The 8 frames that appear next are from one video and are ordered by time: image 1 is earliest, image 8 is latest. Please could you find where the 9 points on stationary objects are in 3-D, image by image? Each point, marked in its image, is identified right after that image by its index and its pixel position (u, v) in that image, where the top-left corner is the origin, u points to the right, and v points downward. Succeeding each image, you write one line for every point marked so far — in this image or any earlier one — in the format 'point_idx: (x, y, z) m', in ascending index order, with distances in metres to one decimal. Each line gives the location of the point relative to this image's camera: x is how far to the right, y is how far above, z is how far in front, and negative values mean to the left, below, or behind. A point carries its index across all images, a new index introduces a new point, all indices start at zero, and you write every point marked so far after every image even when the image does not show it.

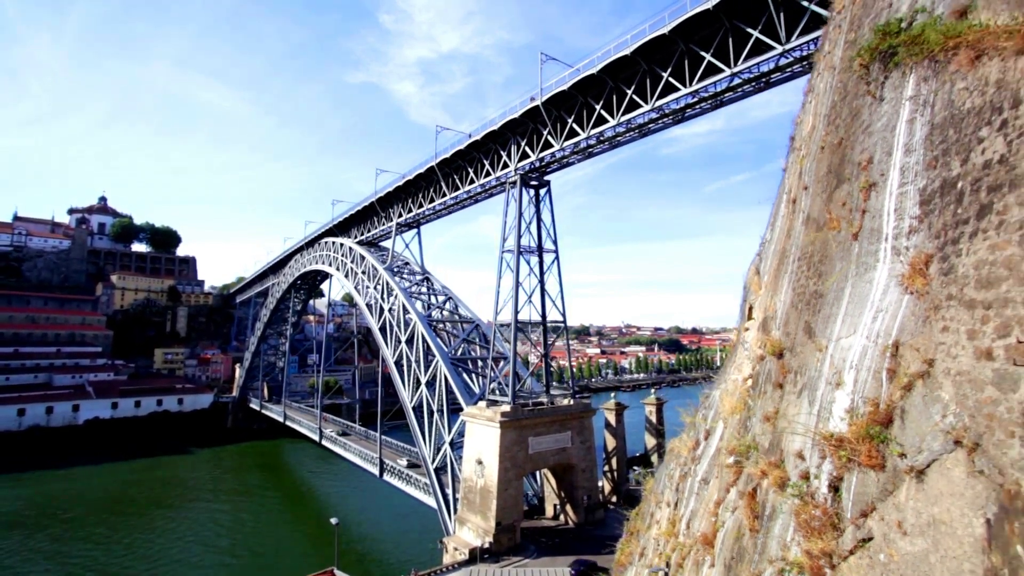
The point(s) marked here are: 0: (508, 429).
0: (-0.1, -2.6, +9.8) m
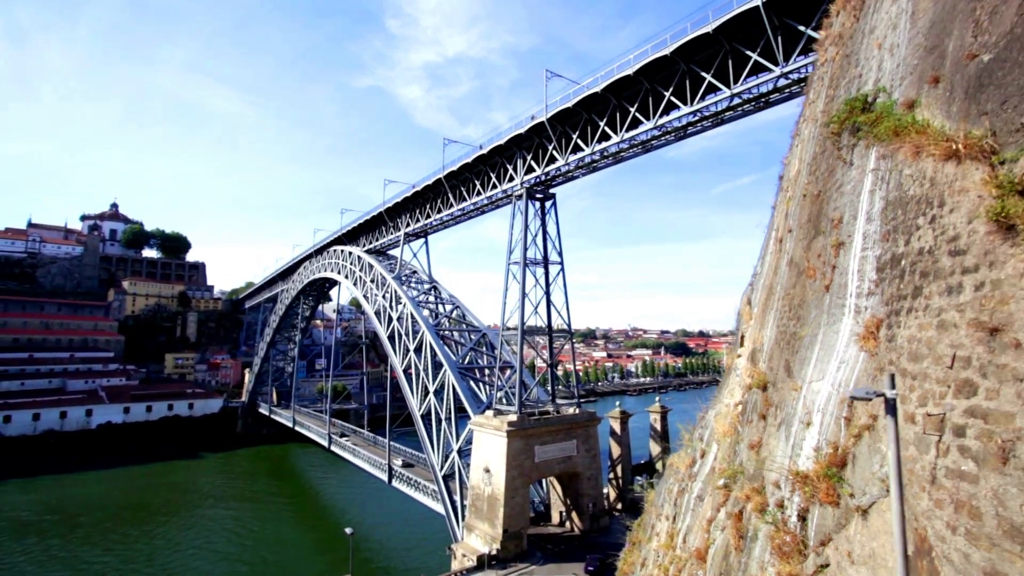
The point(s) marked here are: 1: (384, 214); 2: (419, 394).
0: (0.0, -2.8, +10.0) m
1: (-4.4, +2.6, +18.4) m
2: (-2.5, -2.9, +14.2) m
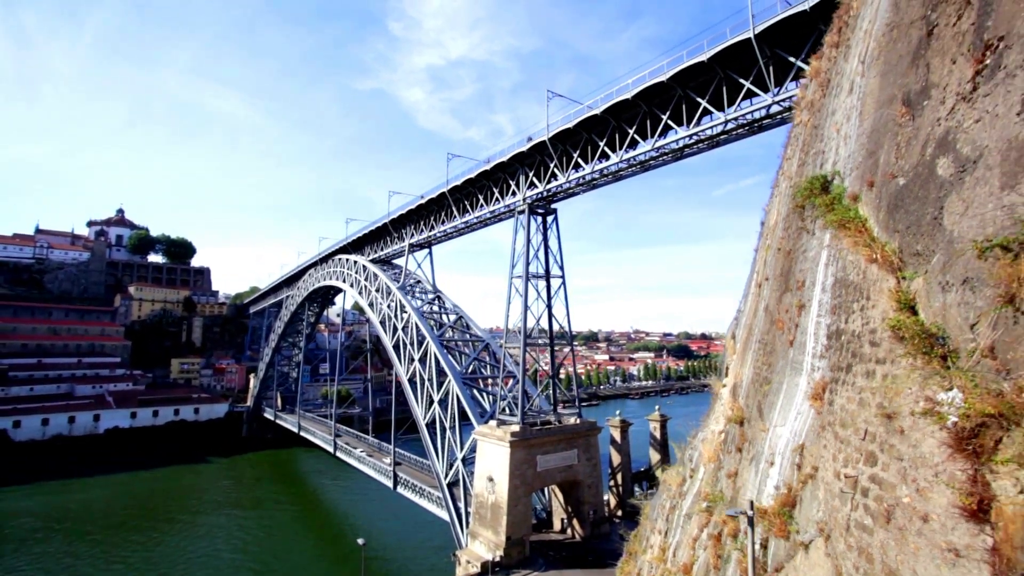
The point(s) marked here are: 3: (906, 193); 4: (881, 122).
0: (+0.1, -3.1, +10.3) m
1: (-4.3, +2.2, +18.8) m
2: (-2.4, -3.2, +14.6) m
3: (+1.2, +0.3, +1.7) m
4: (+1.4, +0.6, +1.9) m
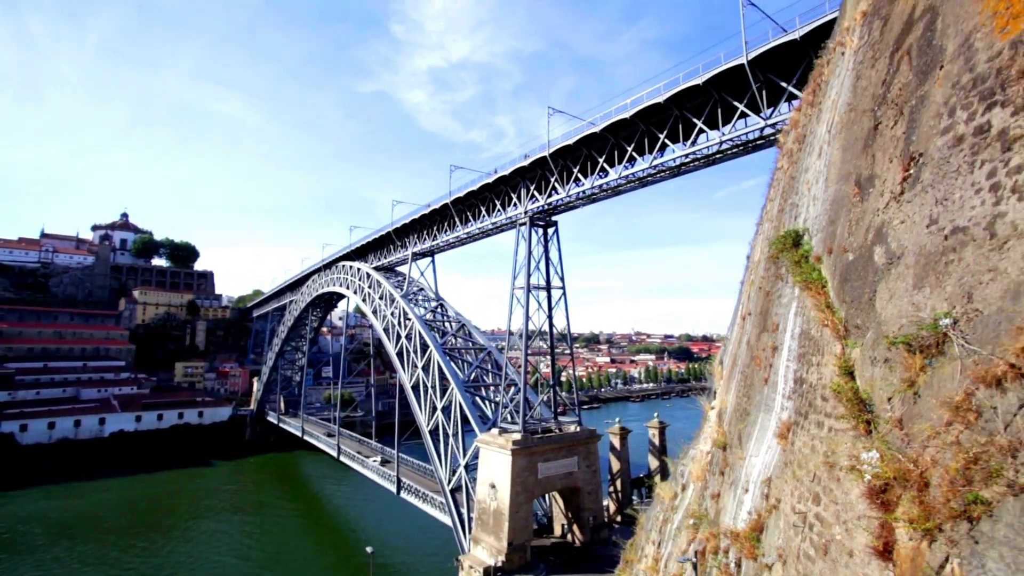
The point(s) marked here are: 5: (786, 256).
0: (+0.1, -3.3, +10.6) m
1: (-4.3, +2.0, +19.1) m
2: (-2.4, -3.4, +14.9) m
3: (+1.2, +0.1, +2.0) m
4: (+1.4, +0.4, +2.2) m
5: (+1.4, +0.2, +2.7) m
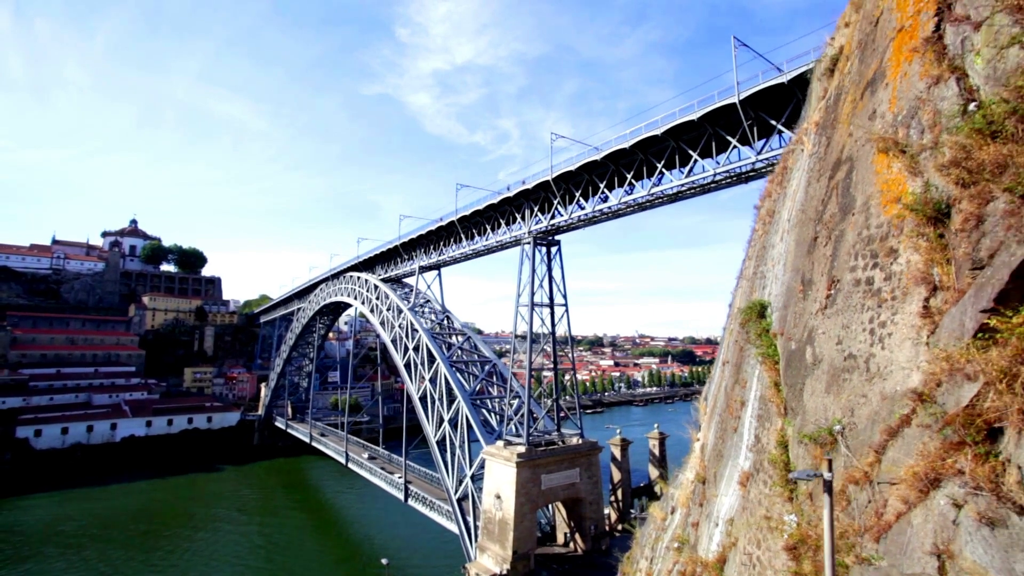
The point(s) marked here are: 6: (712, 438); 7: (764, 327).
0: (+0.2, -3.8, +11.1) m
1: (-4.1, +1.5, +19.6) m
2: (-2.3, -3.9, +15.4) m
3: (+1.3, -0.3, +2.5) m
4: (+1.4, 0.0, +2.7) m
5: (+1.5, -0.2, +3.2) m
6: (+1.5, -1.1, +3.9) m
7: (+1.5, -0.2, +3.1) m
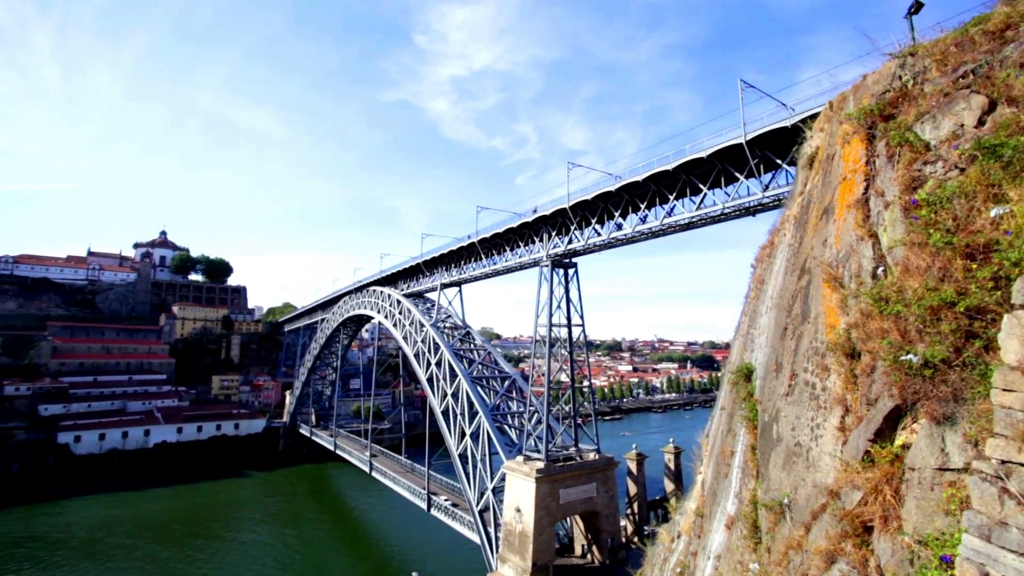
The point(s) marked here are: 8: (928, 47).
0: (+0.7, -4.3, +11.6) m
1: (-3.4, +0.9, +20.3) m
2: (-1.7, -4.4, +16.0) m
3: (+1.4, -0.8, +3.0) m
4: (+1.6, -0.5, +3.3) m
5: (+1.6, -0.7, +3.8) m
6: (+1.7, -1.6, +4.4) m
7: (+1.6, -0.7, +3.6) m
8: (+2.0, +1.1, +2.5) m
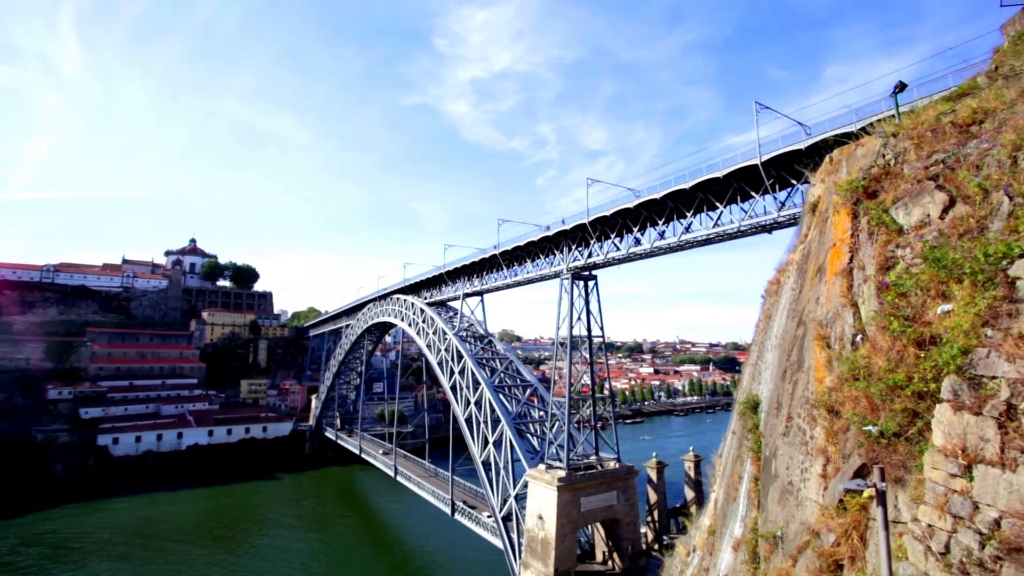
0: (+1.2, -4.6, +12.0) m
1: (-2.7, +0.6, +20.8) m
2: (-1.0, -4.8, +16.4) m
3: (+1.6, -1.1, +3.3) m
4: (+1.8, -0.8, +3.6) m
5: (+1.8, -1.0, +4.1) m
6: (+1.9, -1.9, +4.7) m
7: (+1.8, -1.0, +3.9) m
8: (+2.1, +0.8, +2.8) m
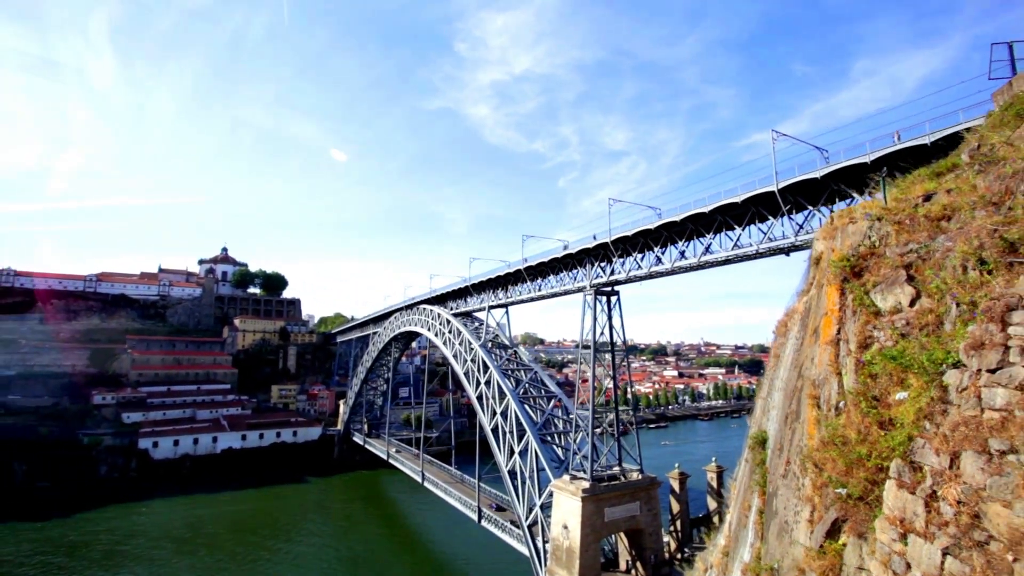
0: (+1.8, -5.0, +12.4) m
1: (-1.7, +0.1, +21.4) m
2: (-0.2, -5.2, +16.9) m
3: (+1.8, -1.5, +3.8) m
4: (+2.0, -1.2, +4.0) m
5: (+2.1, -1.4, +4.5) m
6: (+2.2, -2.3, +5.2) m
7: (+2.1, -1.4, +4.4) m
8: (+2.3, +0.5, +3.3) m
